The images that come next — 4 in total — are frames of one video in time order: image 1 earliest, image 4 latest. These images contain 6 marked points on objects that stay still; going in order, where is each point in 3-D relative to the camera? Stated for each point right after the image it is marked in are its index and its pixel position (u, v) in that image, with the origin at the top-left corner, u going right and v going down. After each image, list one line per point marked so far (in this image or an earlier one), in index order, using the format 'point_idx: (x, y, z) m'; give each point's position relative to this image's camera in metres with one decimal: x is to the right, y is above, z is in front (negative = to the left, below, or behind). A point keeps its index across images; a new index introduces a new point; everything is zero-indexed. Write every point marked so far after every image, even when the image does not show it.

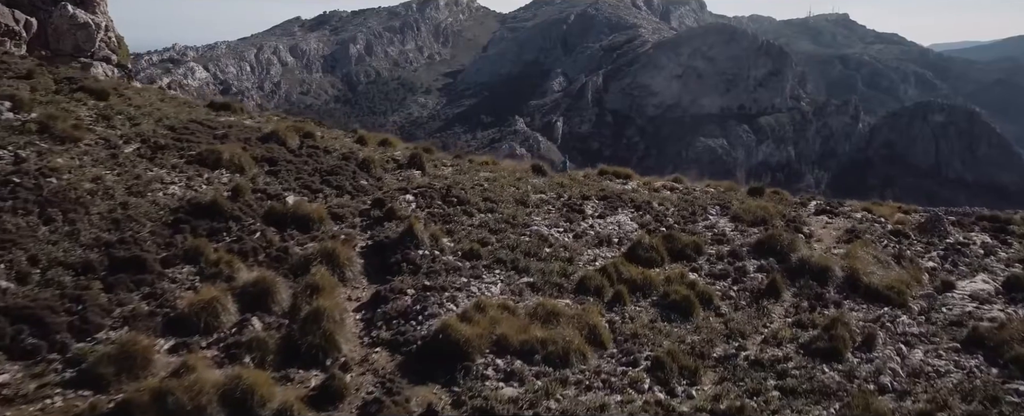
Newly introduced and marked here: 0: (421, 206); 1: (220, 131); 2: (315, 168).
0: (-1.6, 0.0, +12.2) m
1: (-5.9, +1.5, +13.9) m
2: (-3.8, +0.8, +13.1) m
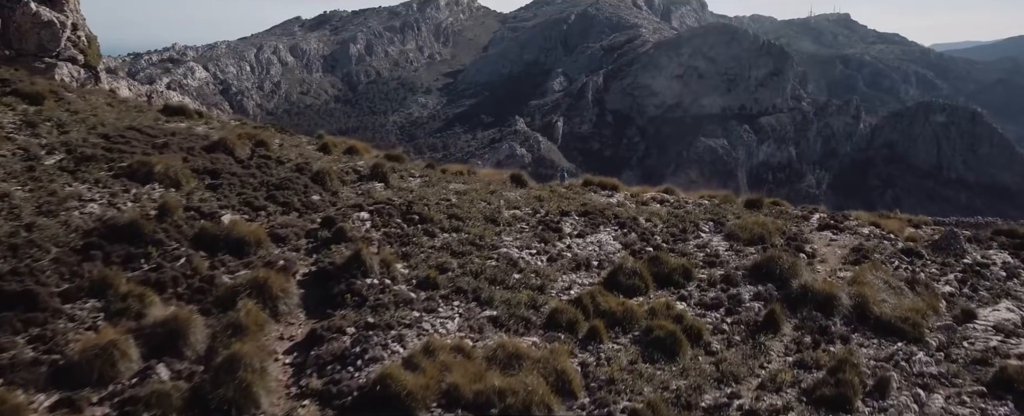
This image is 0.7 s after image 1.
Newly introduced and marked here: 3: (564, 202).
0: (-2.1, -0.3, +10.9) m
1: (-6.4, +1.2, +12.6) m
2: (-4.3, +0.5, +11.8) m
3: (+1.0, +0.1, +13.2) m
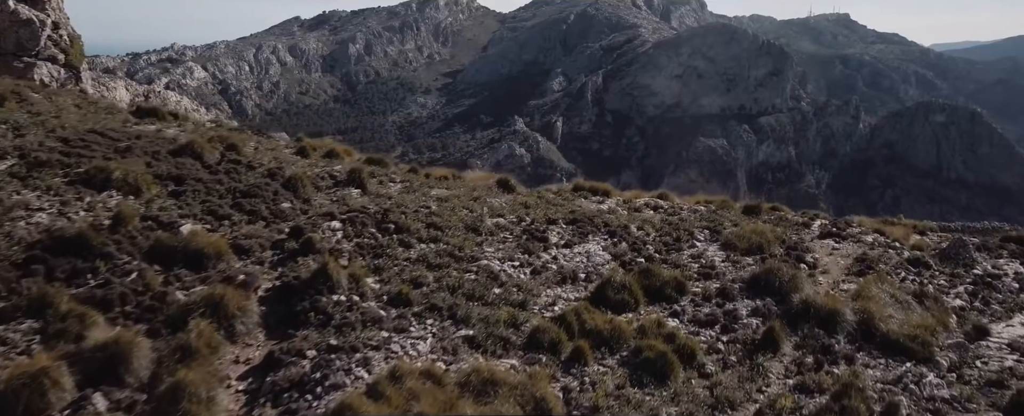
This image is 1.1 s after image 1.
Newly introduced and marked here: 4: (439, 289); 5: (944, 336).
0: (-2.4, -0.4, +10.2) m
1: (-6.7, +1.1, +11.9) m
2: (-4.6, +0.3, +11.1) m
3: (+0.7, 0.0, +12.5) m
4: (-1.0, -1.1, +9.2) m
5: (+6.2, -1.8, +9.8) m
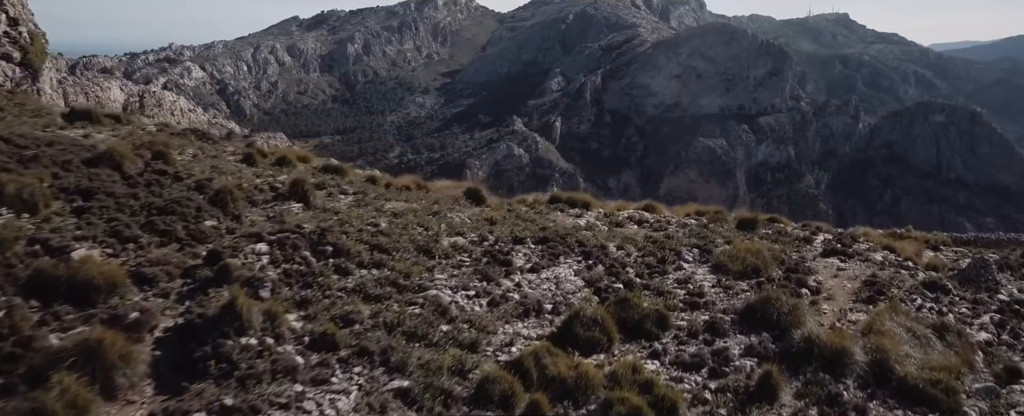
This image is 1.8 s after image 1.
0: (-3.0, -0.7, +8.7) m
1: (-7.3, +0.9, +10.4) m
2: (-5.1, +0.1, +9.6) m
3: (+0.1, -0.3, +11.0) m
4: (-1.6, -1.4, +7.8) m
5: (+5.6, -2.1, +8.3) m
